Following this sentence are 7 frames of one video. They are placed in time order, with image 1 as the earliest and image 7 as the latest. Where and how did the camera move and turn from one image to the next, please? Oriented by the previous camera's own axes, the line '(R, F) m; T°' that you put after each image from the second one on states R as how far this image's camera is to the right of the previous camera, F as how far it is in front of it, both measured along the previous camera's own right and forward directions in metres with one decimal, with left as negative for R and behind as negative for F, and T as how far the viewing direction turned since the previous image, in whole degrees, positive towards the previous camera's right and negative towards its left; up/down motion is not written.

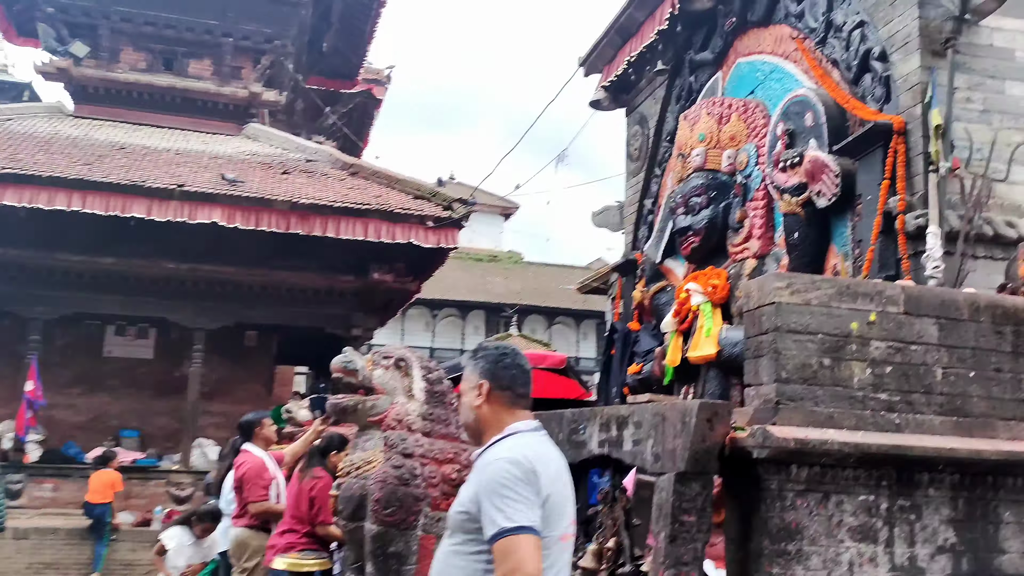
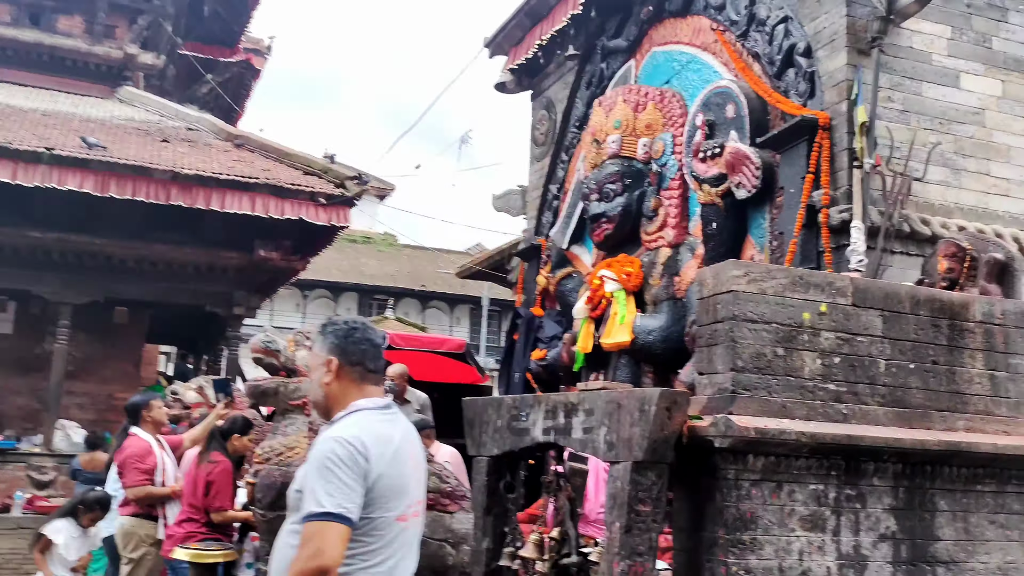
(-0.3, +0.2) m; +8°
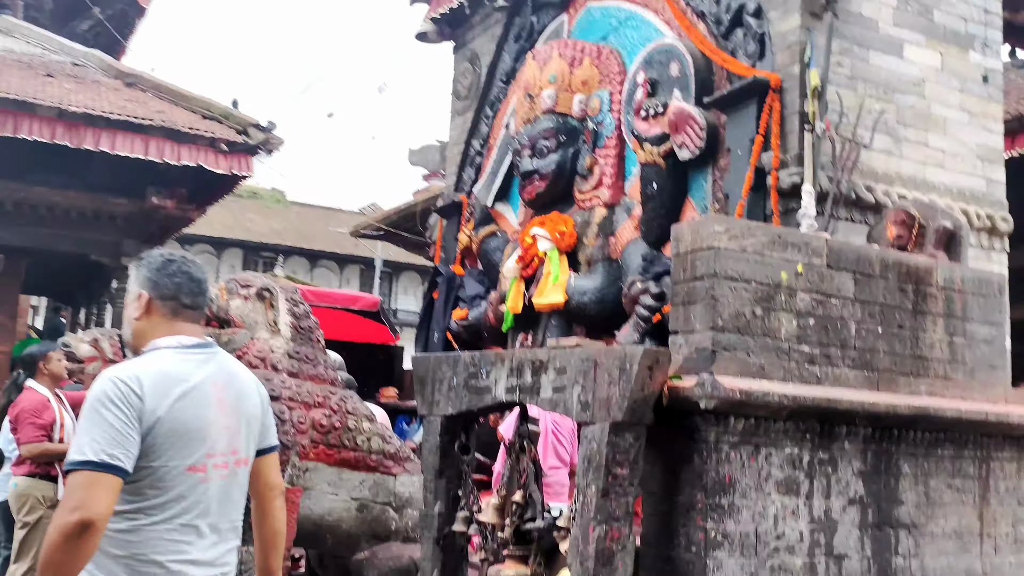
(-0.3, +0.3) m; +7°
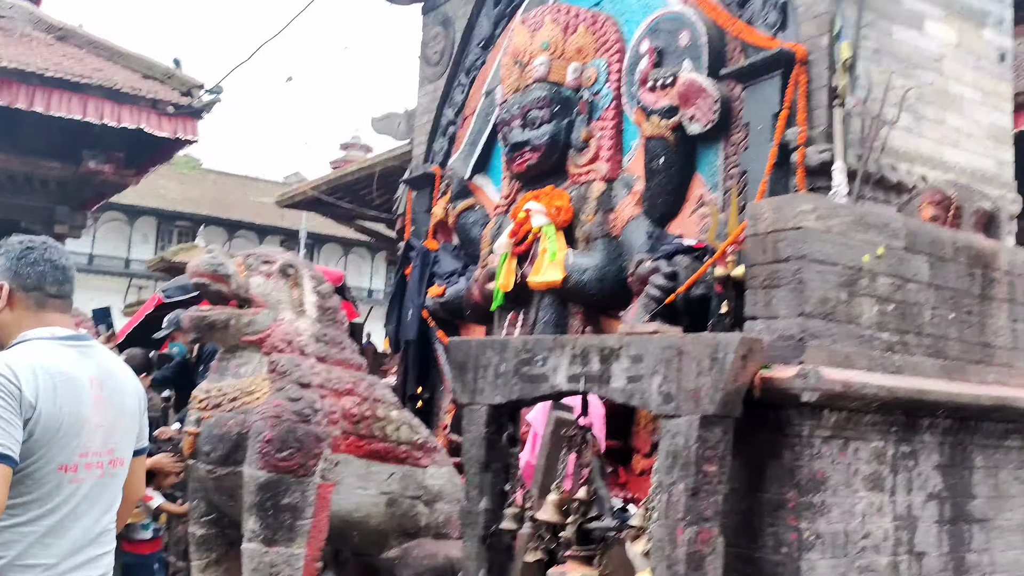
(-0.5, +0.3) m; +5°
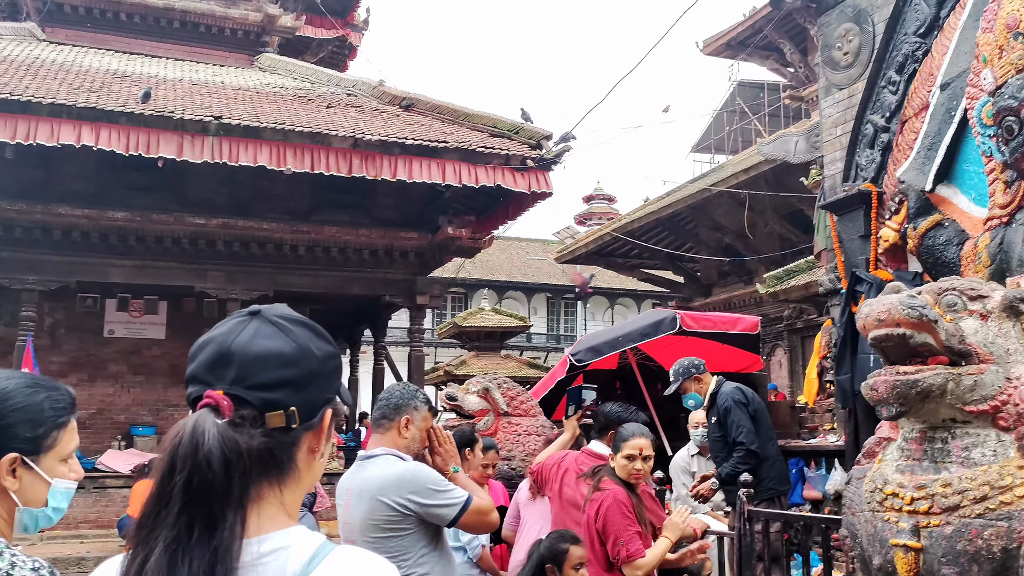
(-1.6, +1.0) m; -15°
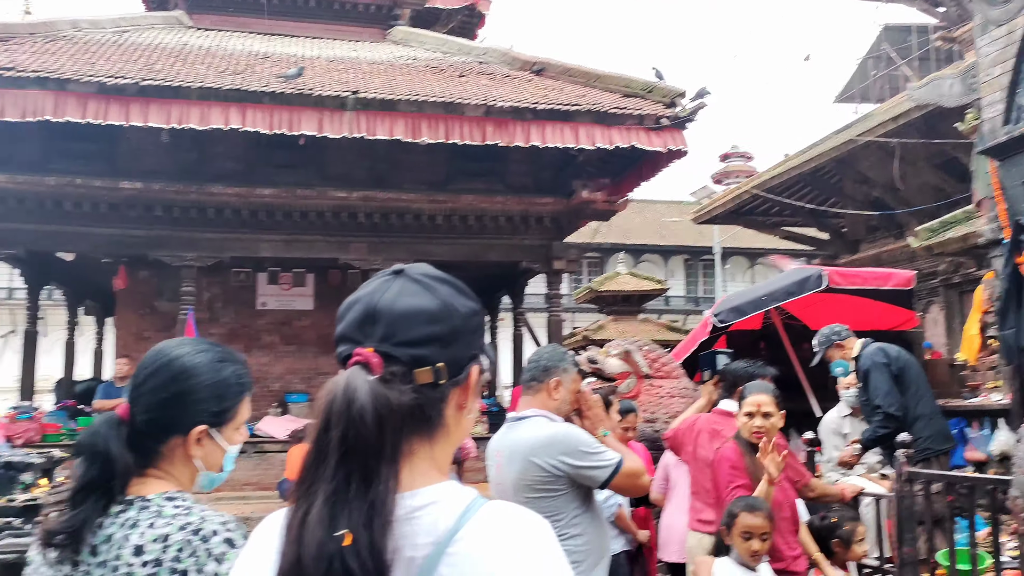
(0.0, 0.0) m; -8°
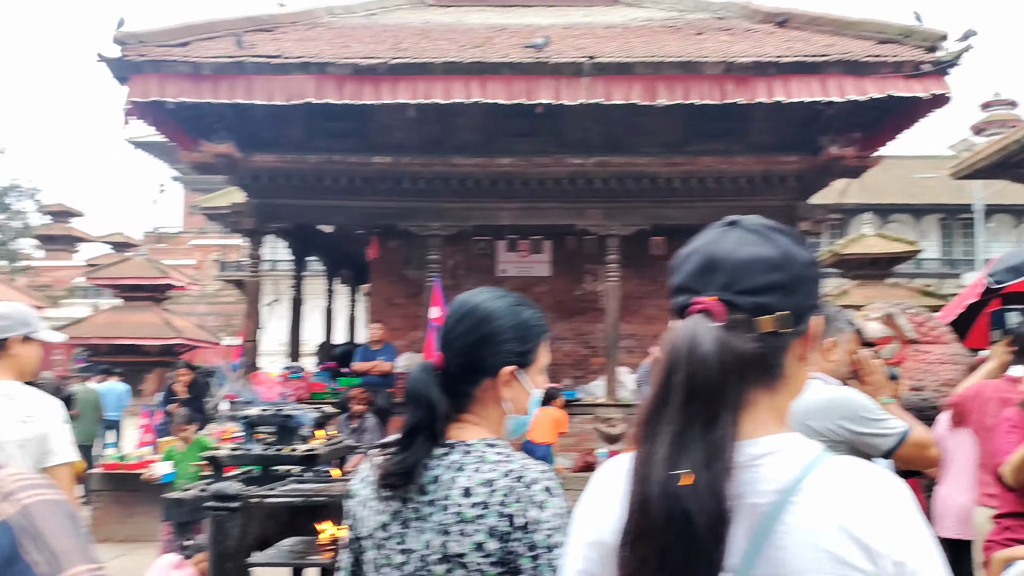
(-0.1, 0.0) m; -14°
